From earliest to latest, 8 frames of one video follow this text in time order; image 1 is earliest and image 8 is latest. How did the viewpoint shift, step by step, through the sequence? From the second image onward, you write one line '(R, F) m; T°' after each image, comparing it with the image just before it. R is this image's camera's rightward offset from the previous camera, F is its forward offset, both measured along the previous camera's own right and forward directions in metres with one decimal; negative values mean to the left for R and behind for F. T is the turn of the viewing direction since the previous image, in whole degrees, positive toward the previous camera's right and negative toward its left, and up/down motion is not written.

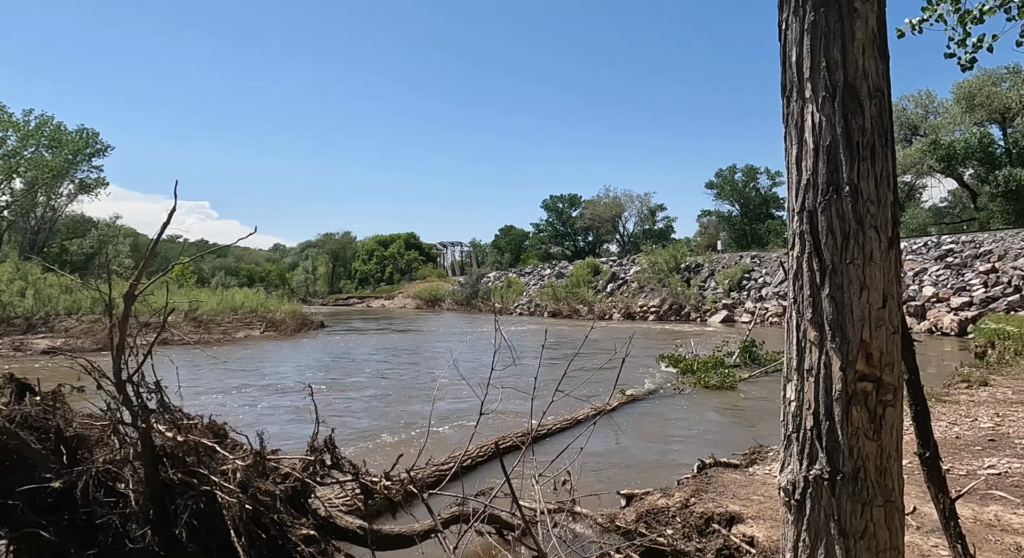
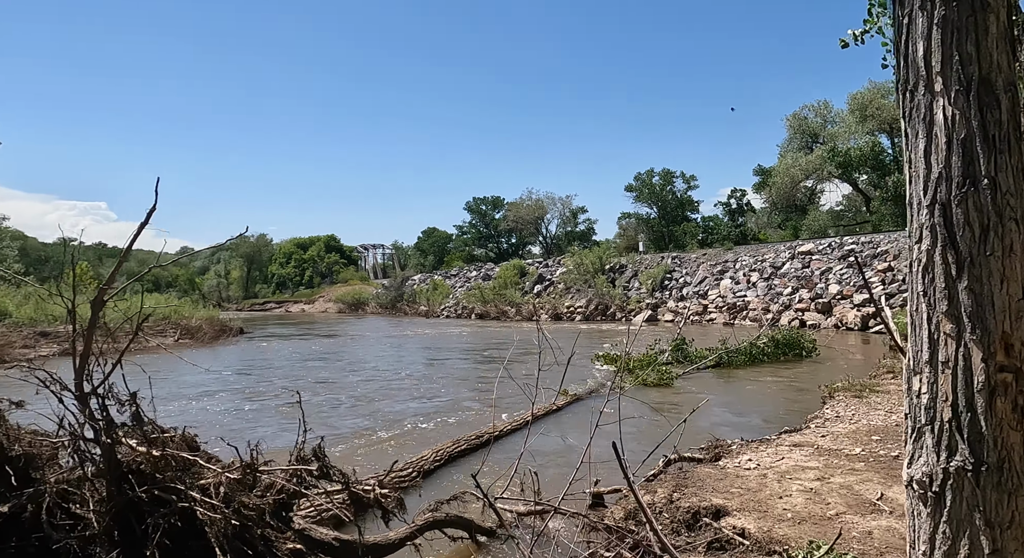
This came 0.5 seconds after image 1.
(-0.4, +0.1) m; +6°
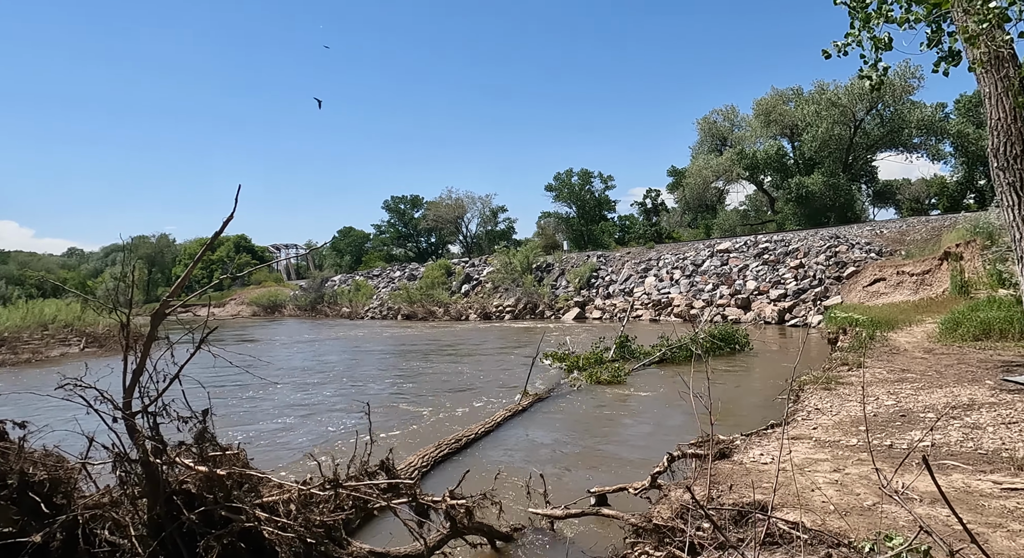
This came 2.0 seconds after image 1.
(-0.8, +0.1) m; +7°
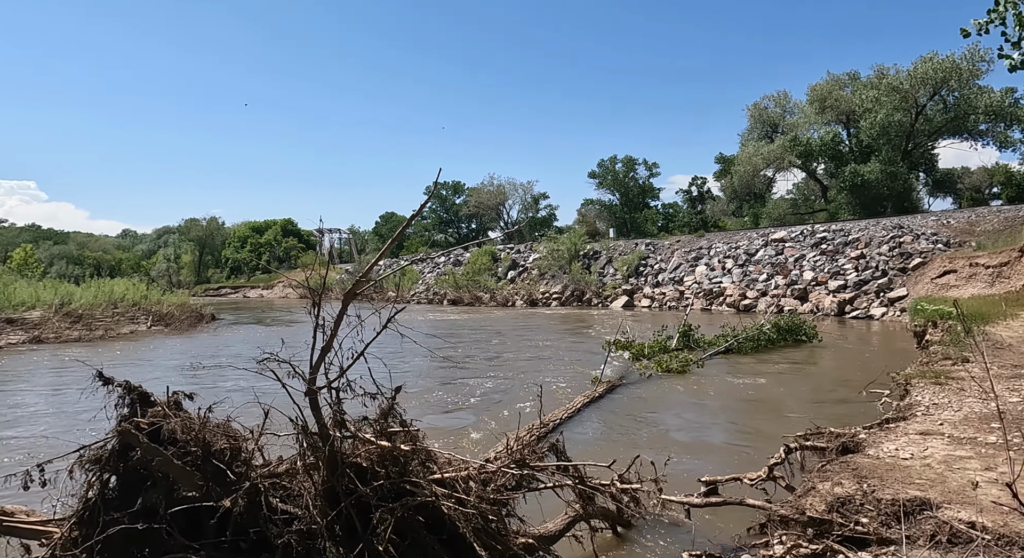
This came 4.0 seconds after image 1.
(-0.6, +0.1) m; -3°
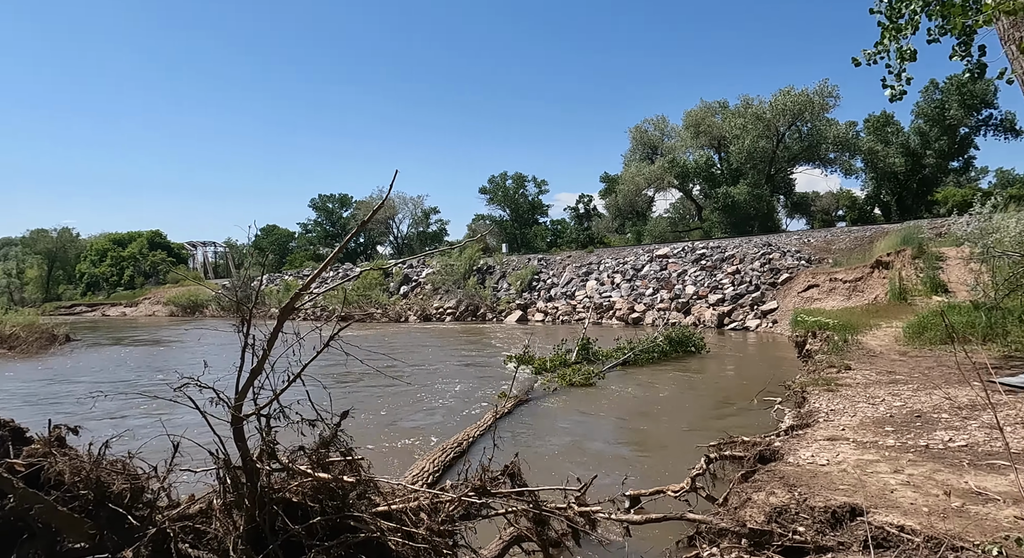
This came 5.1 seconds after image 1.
(-0.3, +0.2) m; +9°
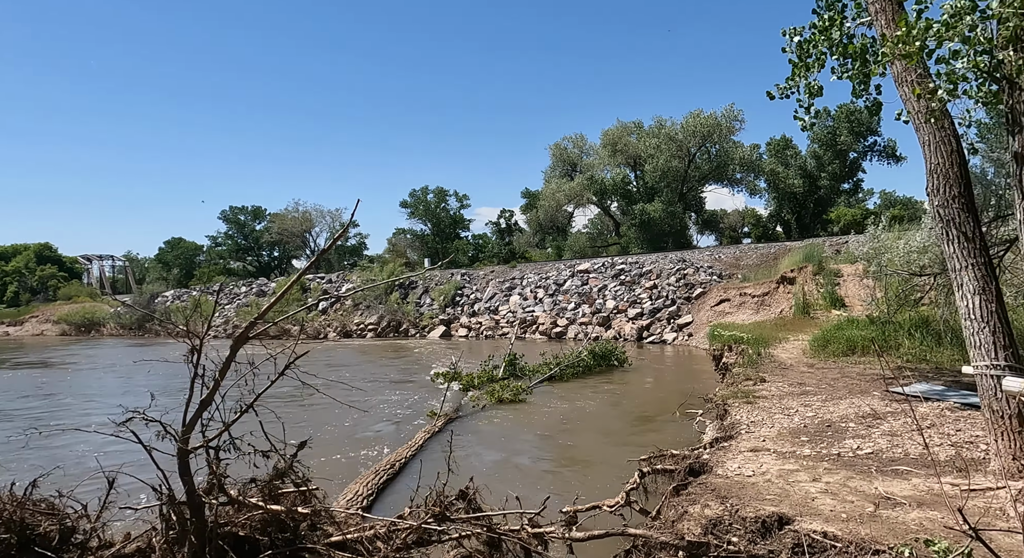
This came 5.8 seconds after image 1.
(-0.2, -0.1) m; +6°
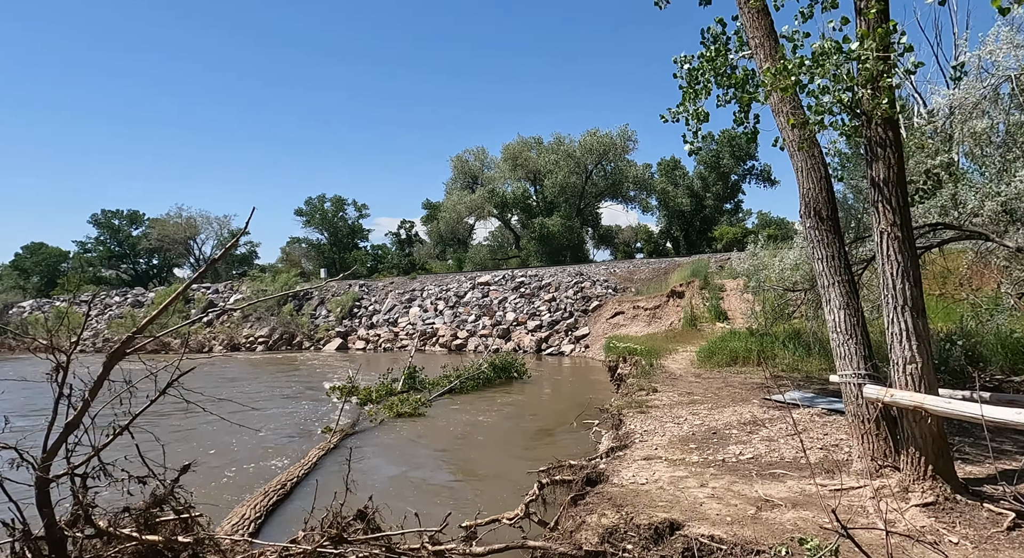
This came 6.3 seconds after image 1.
(0.0, 0.0) m; +8°
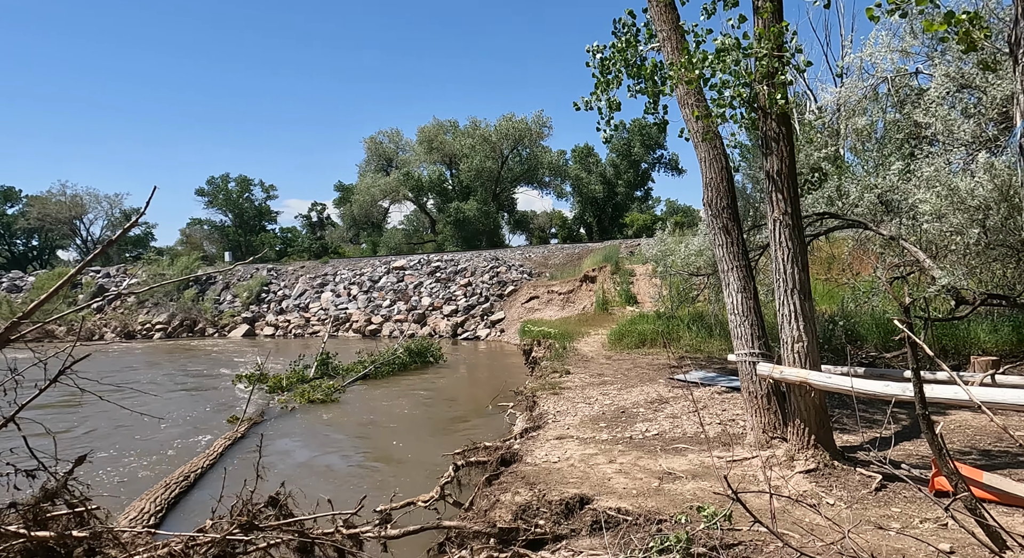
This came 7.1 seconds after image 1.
(0.0, -0.1) m; +7°
